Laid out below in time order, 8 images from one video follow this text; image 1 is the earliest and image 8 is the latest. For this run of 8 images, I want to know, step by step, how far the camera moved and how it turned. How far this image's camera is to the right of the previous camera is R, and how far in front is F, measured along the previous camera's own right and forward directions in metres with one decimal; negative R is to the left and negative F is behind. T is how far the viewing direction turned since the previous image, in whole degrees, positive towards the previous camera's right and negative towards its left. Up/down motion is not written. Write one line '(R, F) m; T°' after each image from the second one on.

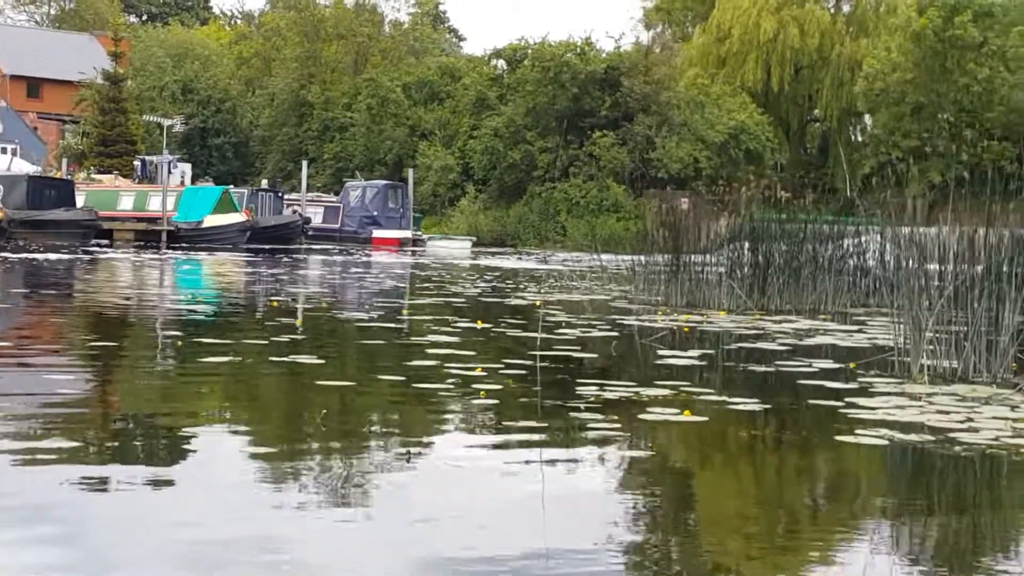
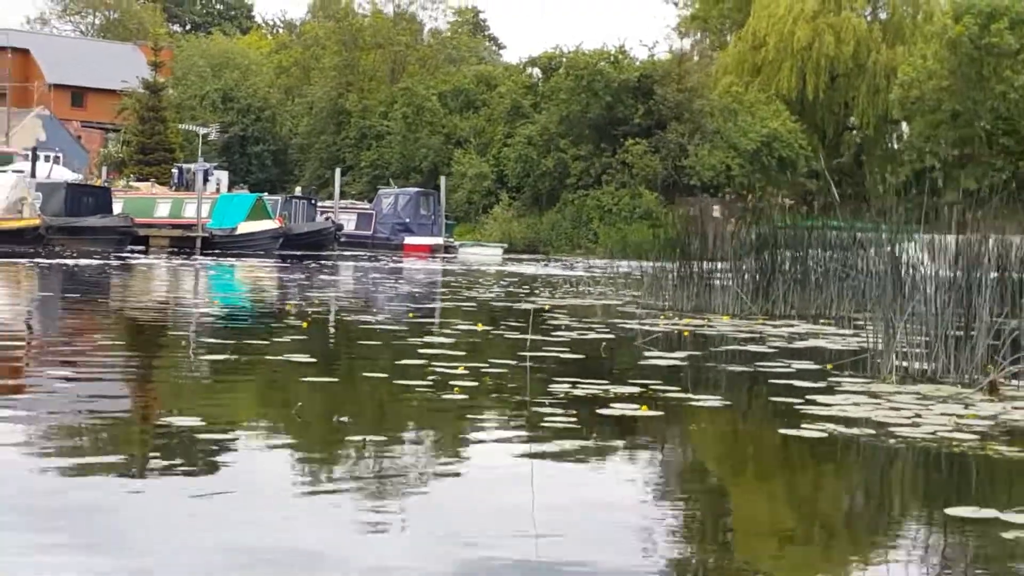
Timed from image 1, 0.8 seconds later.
(+0.2, -0.2) m; -2°
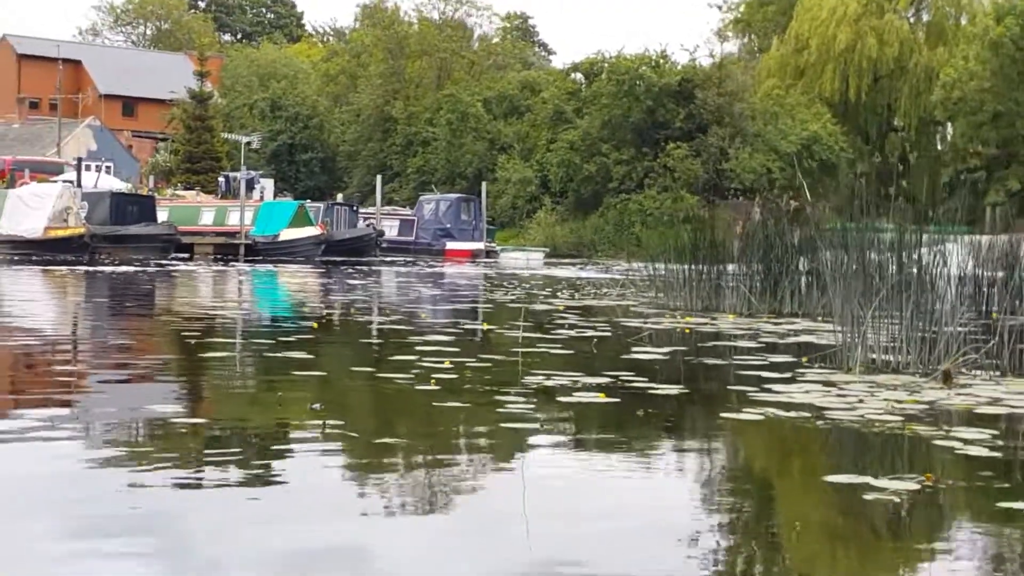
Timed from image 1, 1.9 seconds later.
(+0.2, -0.3) m; -2°
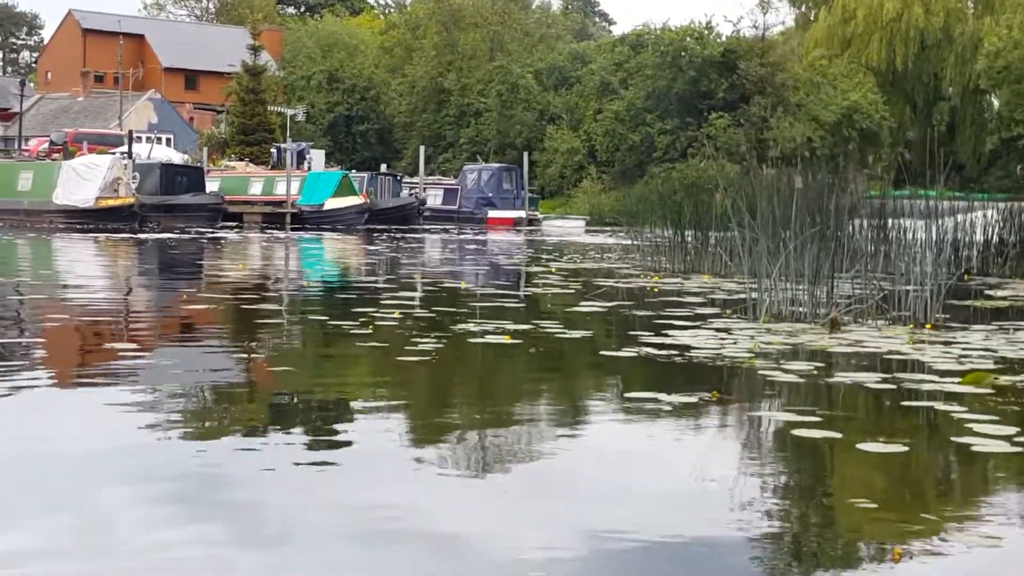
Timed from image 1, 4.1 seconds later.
(+0.5, -0.7) m; -3°
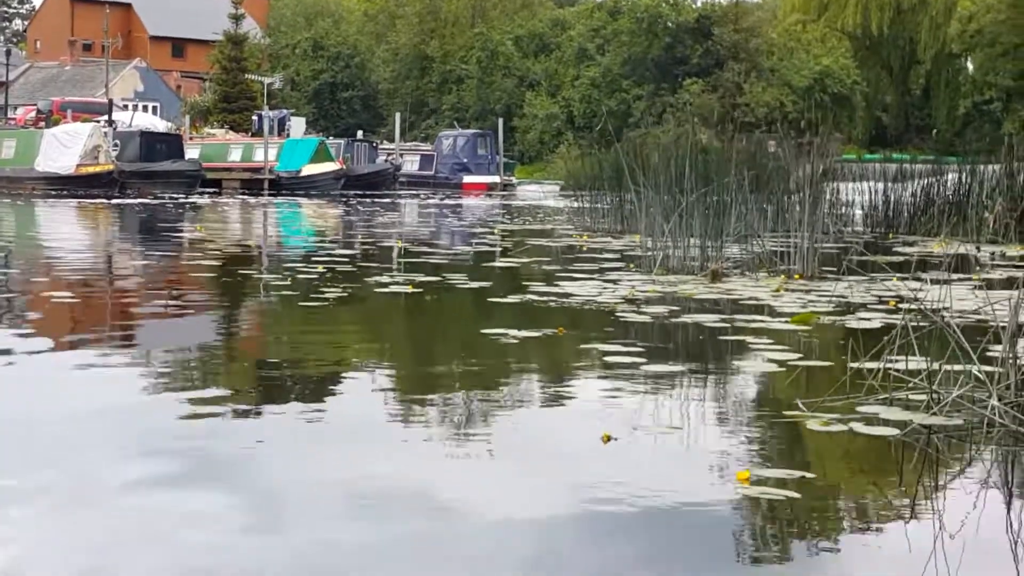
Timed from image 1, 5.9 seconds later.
(+0.3, -0.5) m; 0°
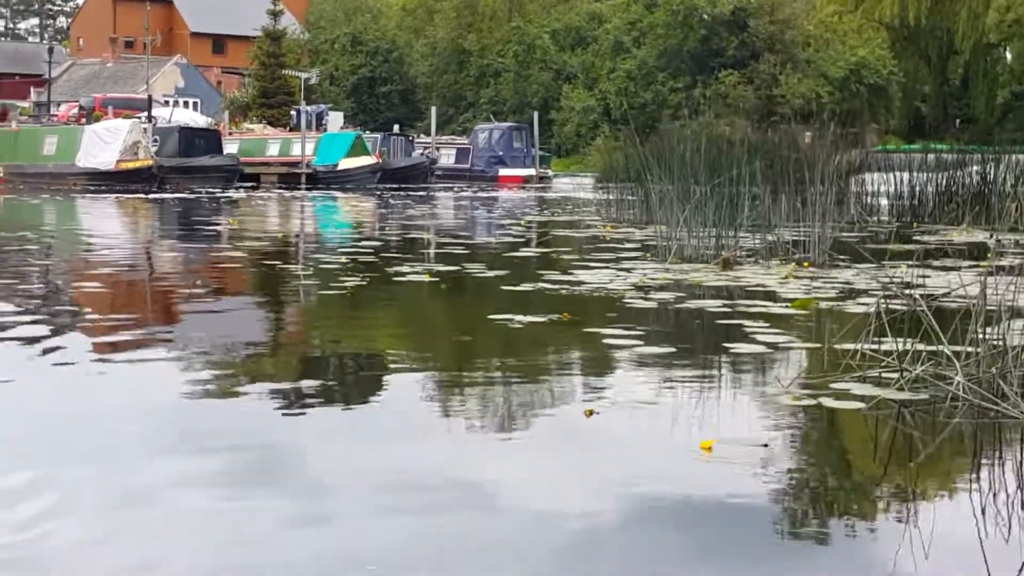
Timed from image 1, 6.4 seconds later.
(+0.1, -0.2) m; -2°
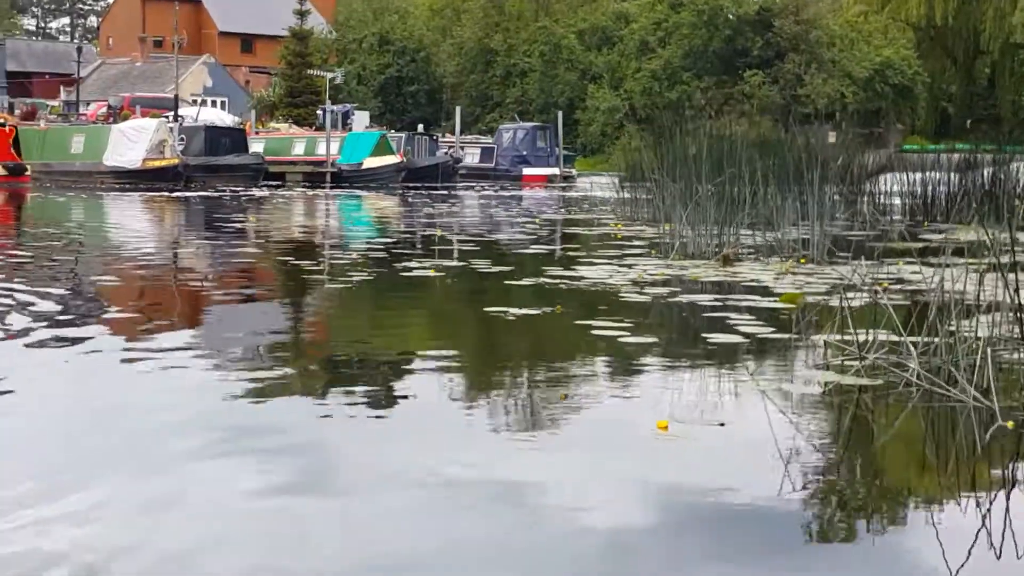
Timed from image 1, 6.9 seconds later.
(+0.1, -0.1) m; -1°
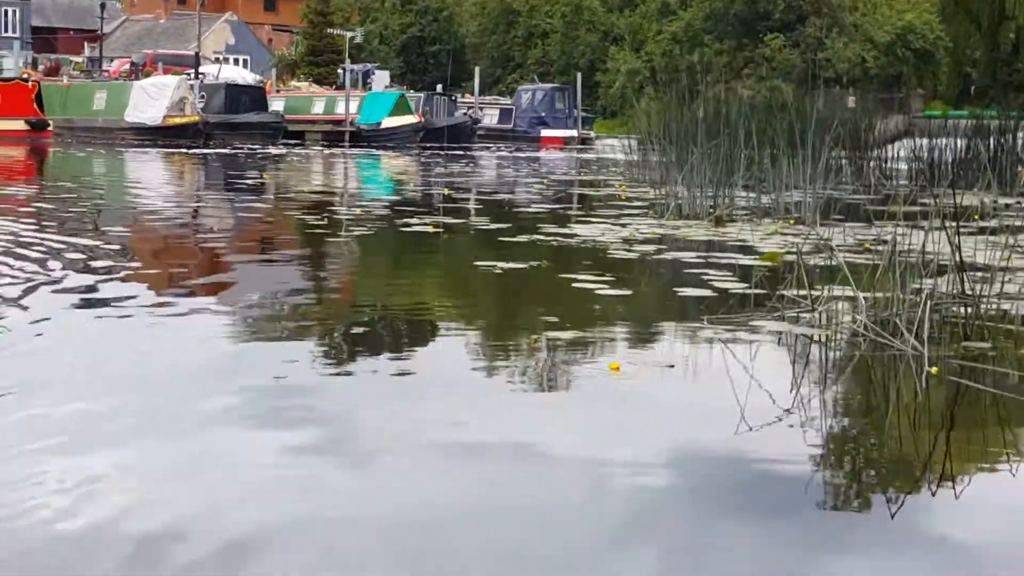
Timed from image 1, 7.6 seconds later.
(+0.1, -0.2) m; -1°
